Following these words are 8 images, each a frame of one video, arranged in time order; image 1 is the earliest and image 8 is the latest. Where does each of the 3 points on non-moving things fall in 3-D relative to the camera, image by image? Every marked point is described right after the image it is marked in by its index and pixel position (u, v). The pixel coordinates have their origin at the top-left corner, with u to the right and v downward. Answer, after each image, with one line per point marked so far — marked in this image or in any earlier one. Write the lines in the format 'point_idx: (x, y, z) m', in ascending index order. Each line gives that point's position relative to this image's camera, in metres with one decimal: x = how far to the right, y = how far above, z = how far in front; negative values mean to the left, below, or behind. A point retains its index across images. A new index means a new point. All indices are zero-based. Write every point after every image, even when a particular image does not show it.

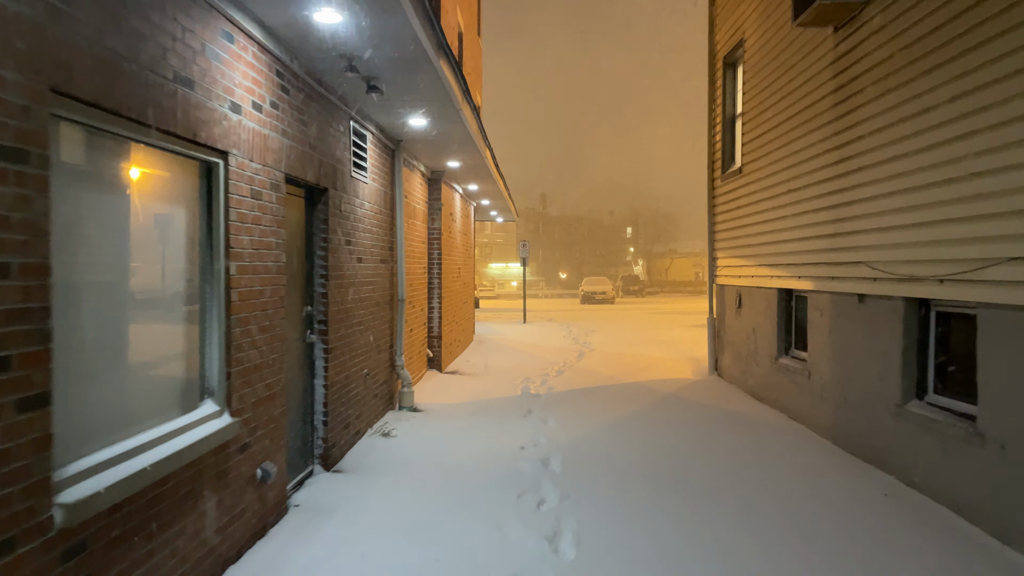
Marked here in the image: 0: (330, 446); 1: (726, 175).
0: (-1.2, -1.0, +5.0) m
1: (+2.3, +1.2, +8.0) m
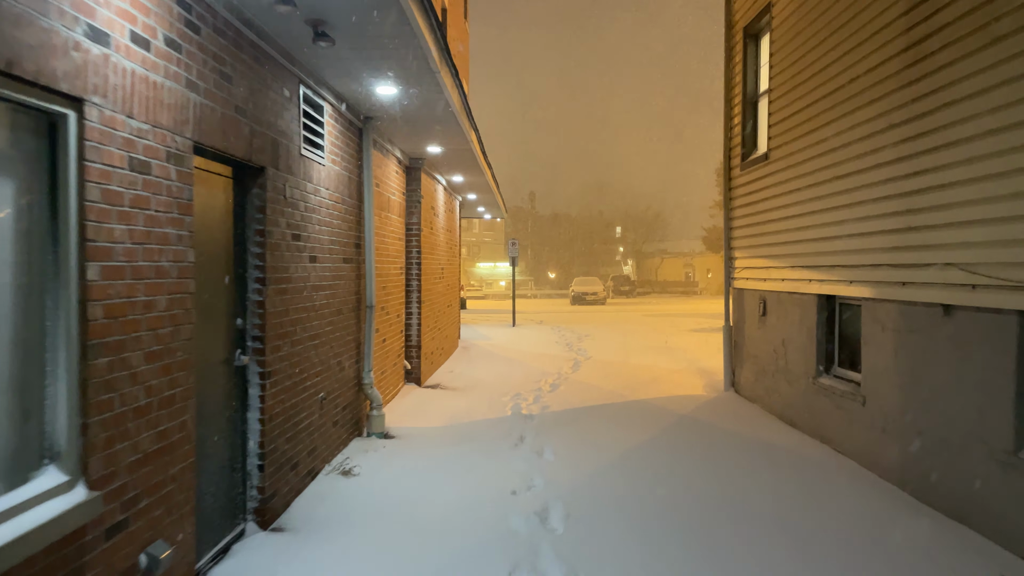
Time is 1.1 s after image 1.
0: (-1.3, -1.1, +3.9) m
1: (+2.2, +1.2, +7.0) m
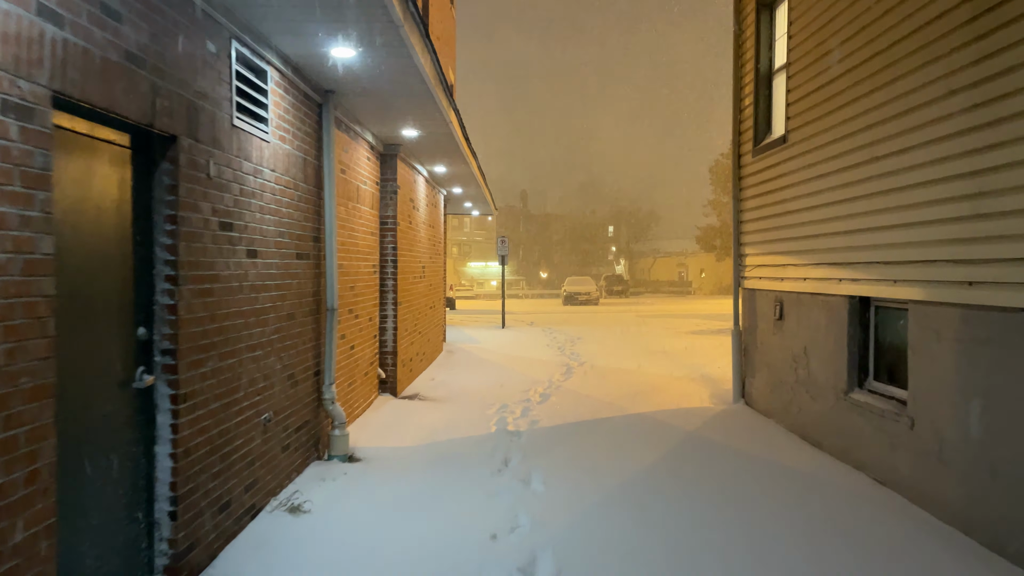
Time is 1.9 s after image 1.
0: (-1.4, -1.1, +3.1) m
1: (+2.0, +1.2, +6.2) m
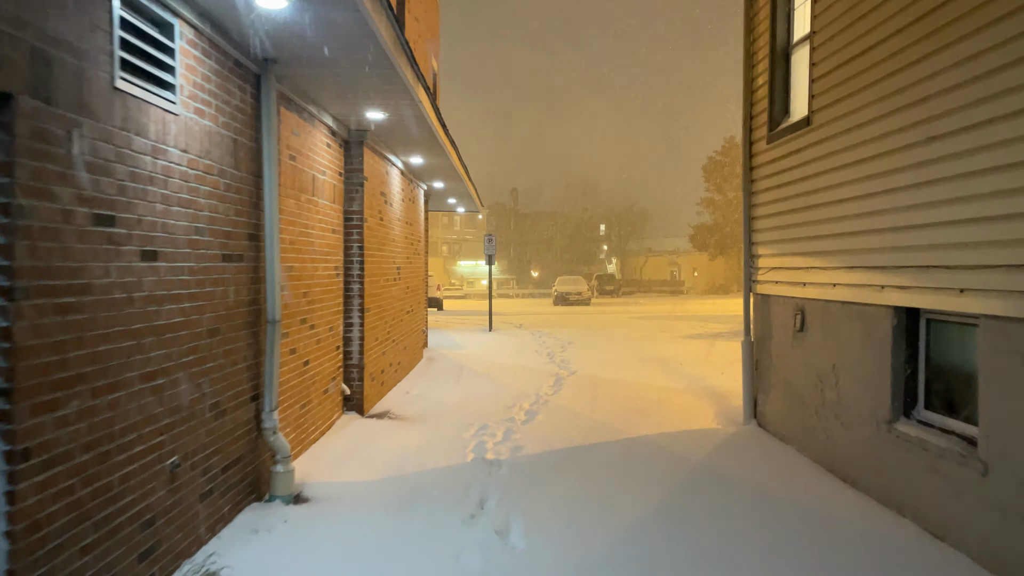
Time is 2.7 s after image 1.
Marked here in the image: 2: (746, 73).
0: (-1.5, -1.1, +2.3) m
1: (+1.9, +1.1, +5.4) m
2: (+1.9, +1.7, +6.0) m
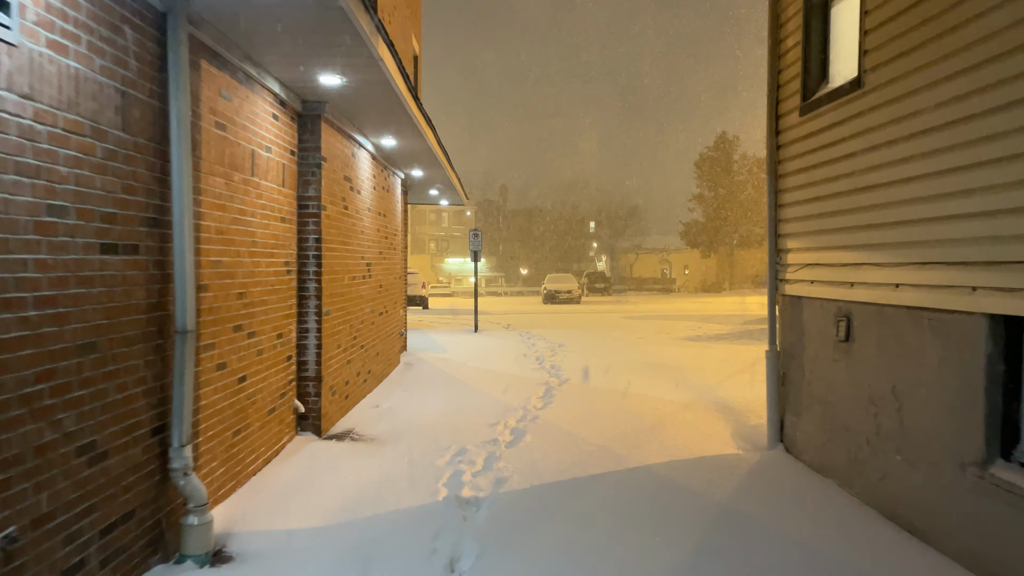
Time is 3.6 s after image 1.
0: (-1.5, -1.1, +1.3) m
1: (+1.8, +1.1, +4.5) m
2: (+1.8, +1.7, +5.1) m
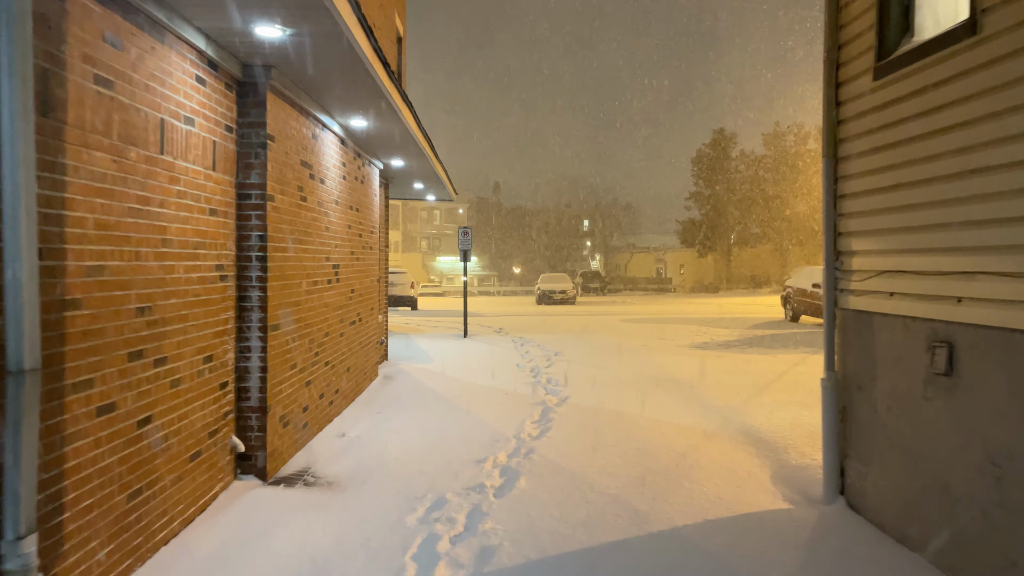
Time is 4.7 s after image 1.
0: (-1.5, -1.2, +0.3) m
1: (+1.7, +1.0, +3.5) m
2: (+1.7, +1.7, +4.1) m
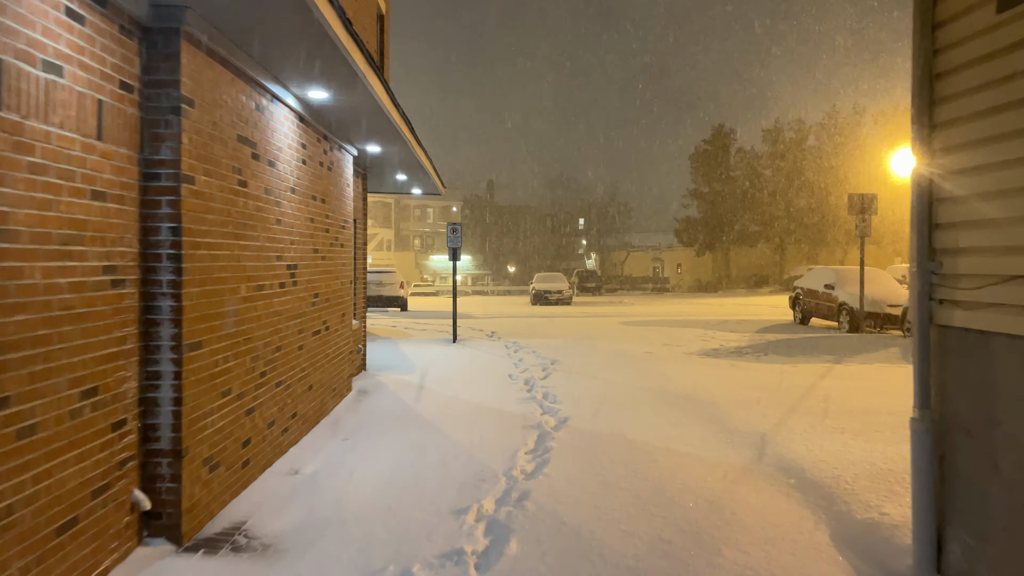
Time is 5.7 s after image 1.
0: (-1.6, -1.2, -0.7) m
1: (+1.7, +1.0, +2.5) m
2: (+1.7, +1.6, +3.1) m
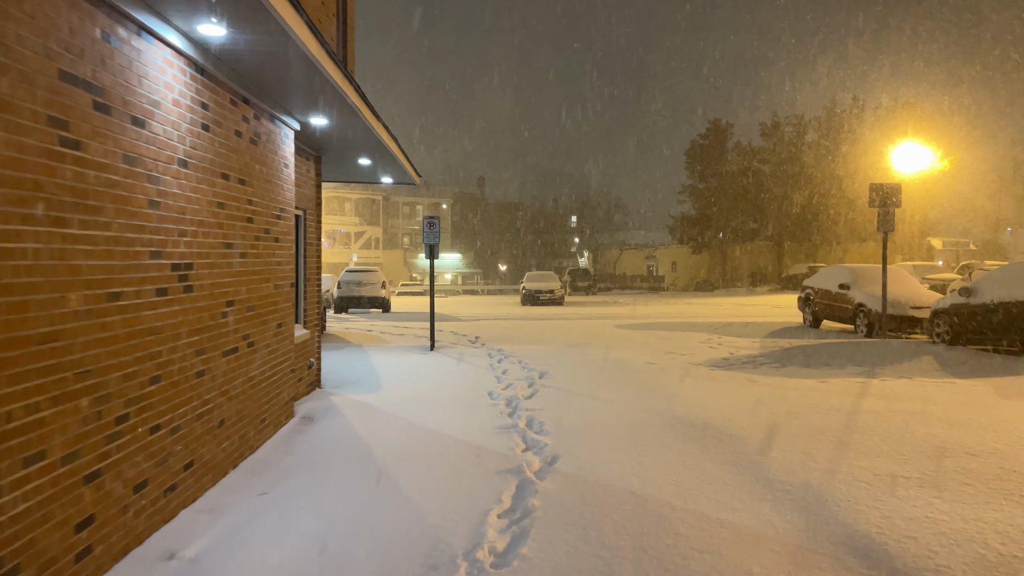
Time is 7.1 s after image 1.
0: (-1.7, -1.3, -2.0) m
1: (+1.6, +1.0, +1.2) m
2: (+1.5, +1.6, +1.8) m
